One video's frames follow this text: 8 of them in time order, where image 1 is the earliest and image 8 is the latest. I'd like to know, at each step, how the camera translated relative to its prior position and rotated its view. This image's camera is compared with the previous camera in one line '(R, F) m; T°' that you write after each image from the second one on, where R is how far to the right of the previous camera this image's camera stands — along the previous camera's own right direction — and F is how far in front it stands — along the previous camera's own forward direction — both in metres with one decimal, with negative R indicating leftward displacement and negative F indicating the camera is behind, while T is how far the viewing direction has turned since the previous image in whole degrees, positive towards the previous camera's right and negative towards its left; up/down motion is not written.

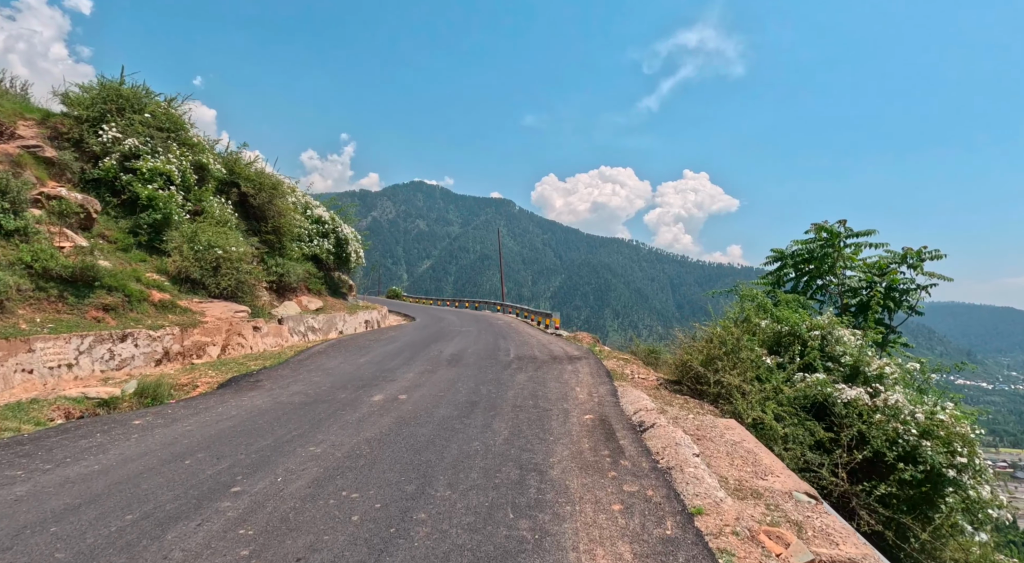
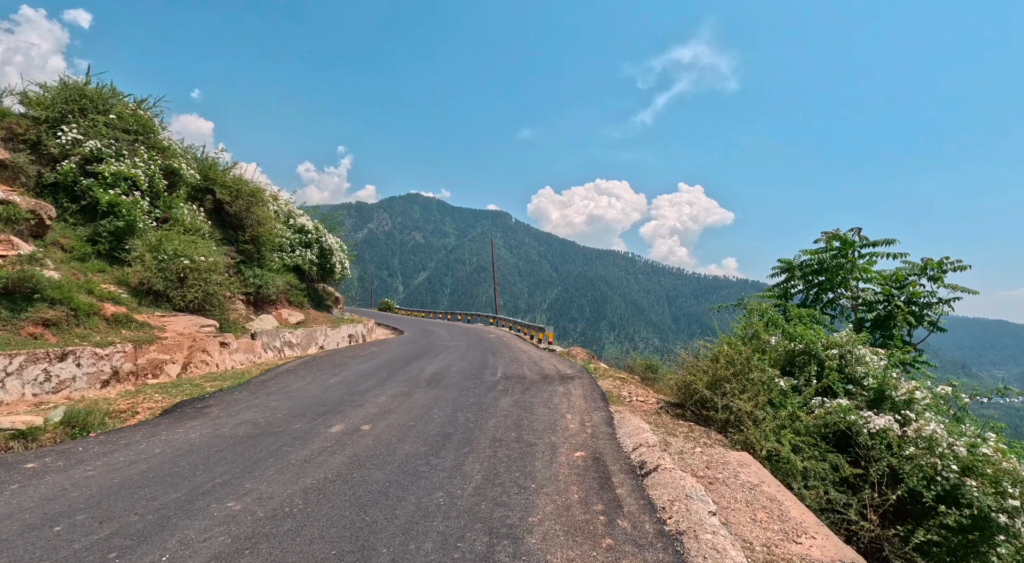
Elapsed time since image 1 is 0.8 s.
(+0.2, +0.9) m; 0°
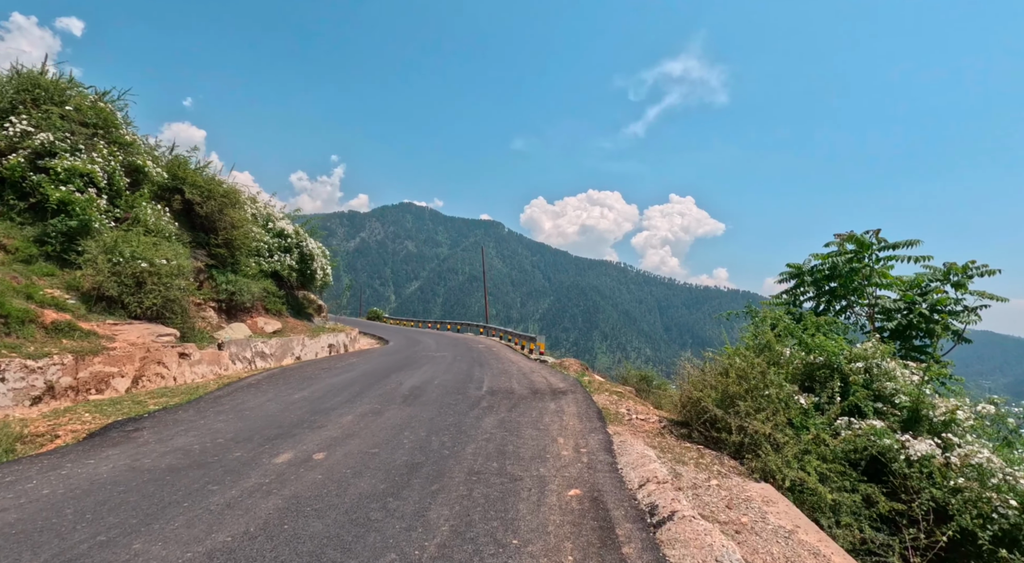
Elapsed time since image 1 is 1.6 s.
(+0.1, +1.0) m; +1°
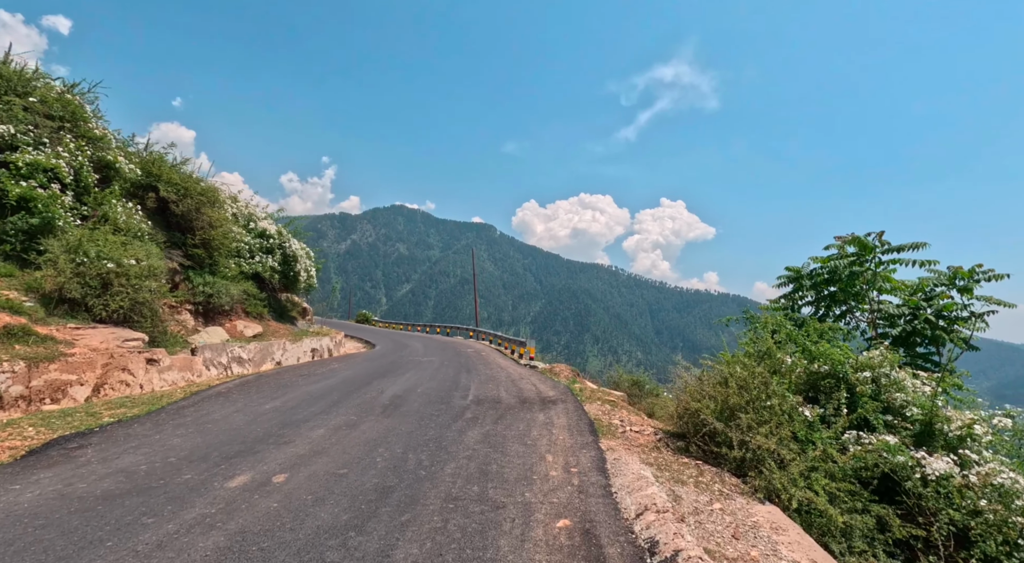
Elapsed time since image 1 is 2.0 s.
(+0.1, +0.5) m; +1°
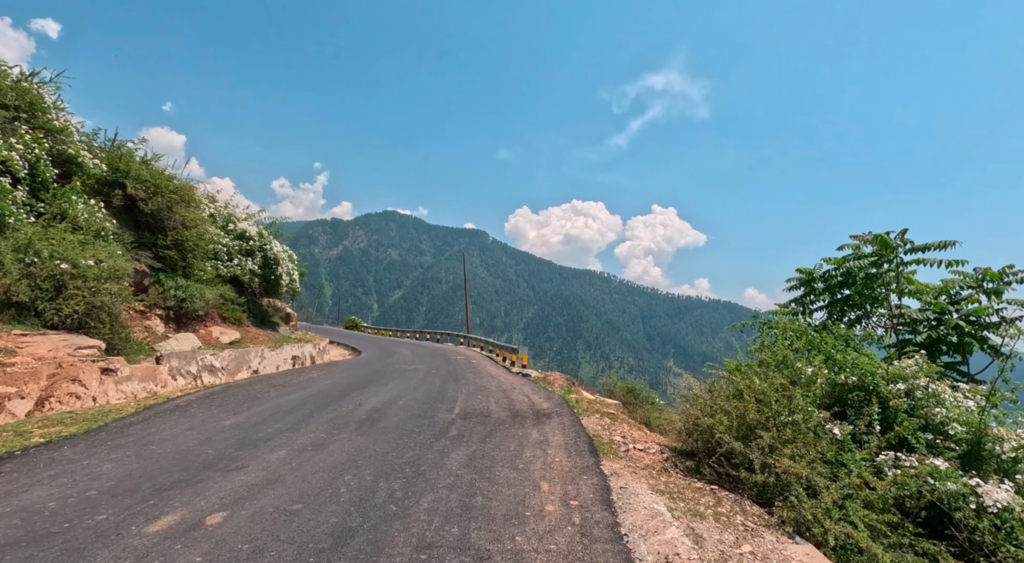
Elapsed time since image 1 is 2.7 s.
(0.0, +0.8) m; +1°
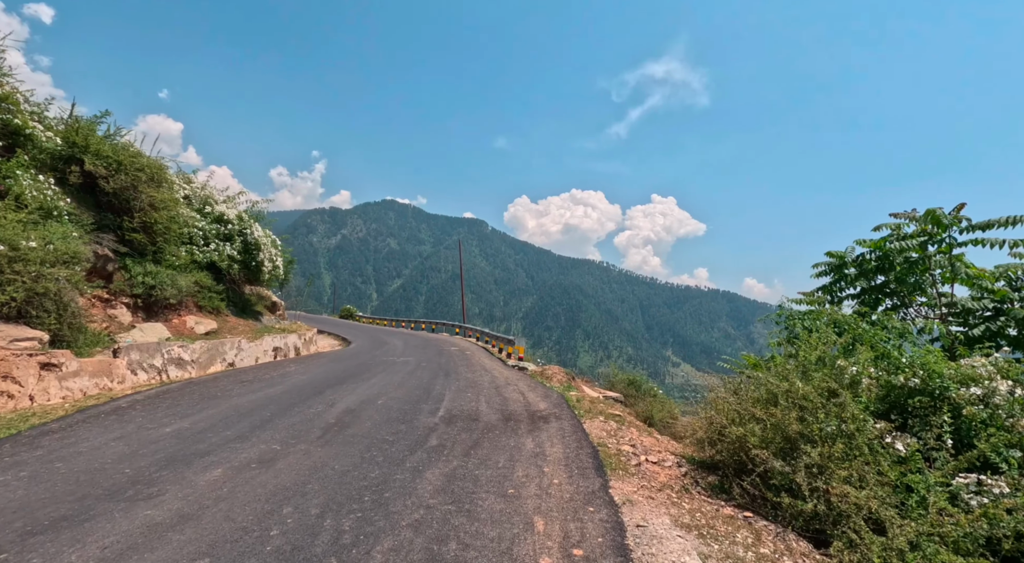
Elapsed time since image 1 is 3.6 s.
(+0.1, +1.1) m; 0°
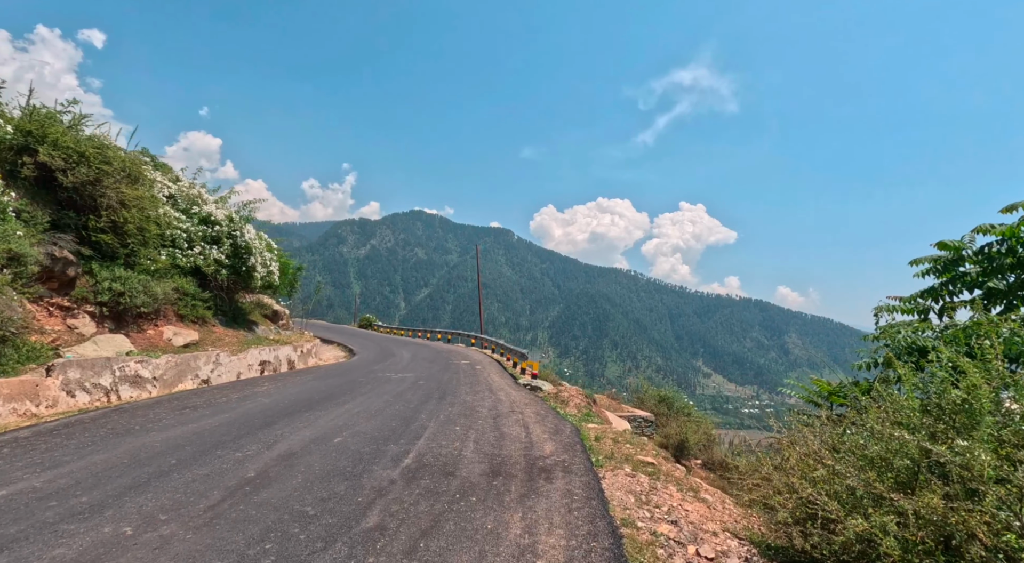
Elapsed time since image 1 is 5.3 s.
(+0.4, +2.0) m; -3°
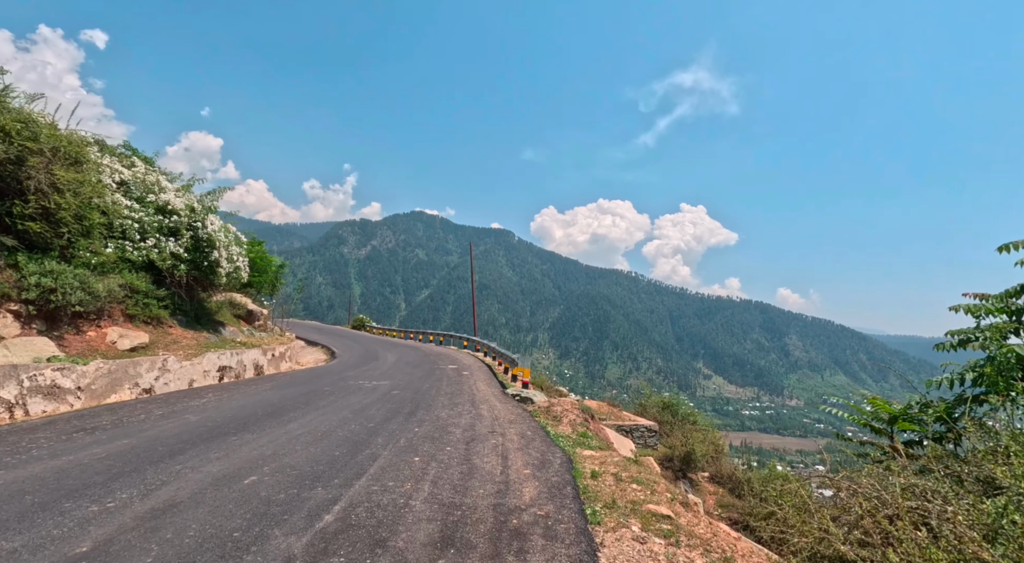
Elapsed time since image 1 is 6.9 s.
(+0.3, +1.6) m; 0°
